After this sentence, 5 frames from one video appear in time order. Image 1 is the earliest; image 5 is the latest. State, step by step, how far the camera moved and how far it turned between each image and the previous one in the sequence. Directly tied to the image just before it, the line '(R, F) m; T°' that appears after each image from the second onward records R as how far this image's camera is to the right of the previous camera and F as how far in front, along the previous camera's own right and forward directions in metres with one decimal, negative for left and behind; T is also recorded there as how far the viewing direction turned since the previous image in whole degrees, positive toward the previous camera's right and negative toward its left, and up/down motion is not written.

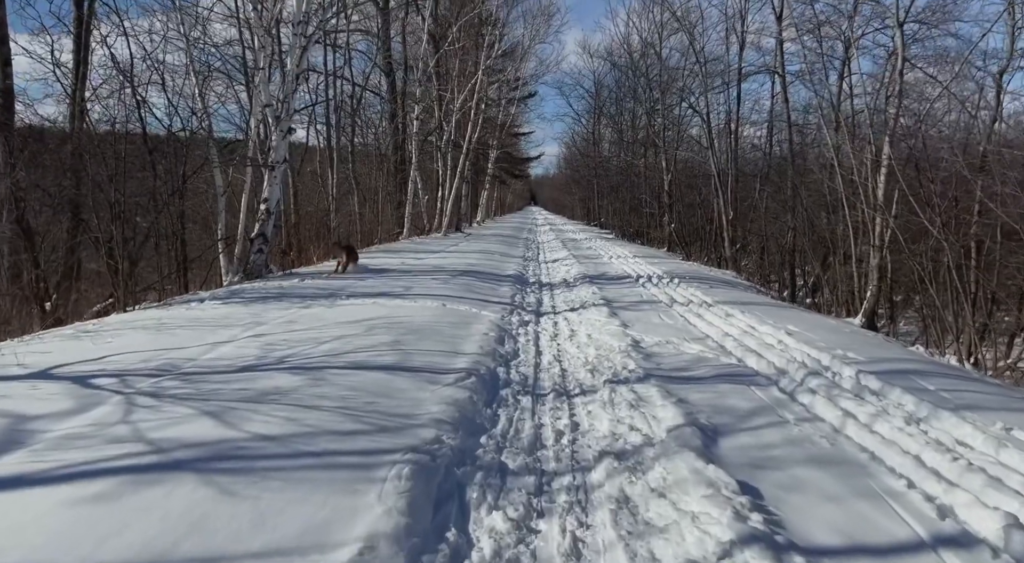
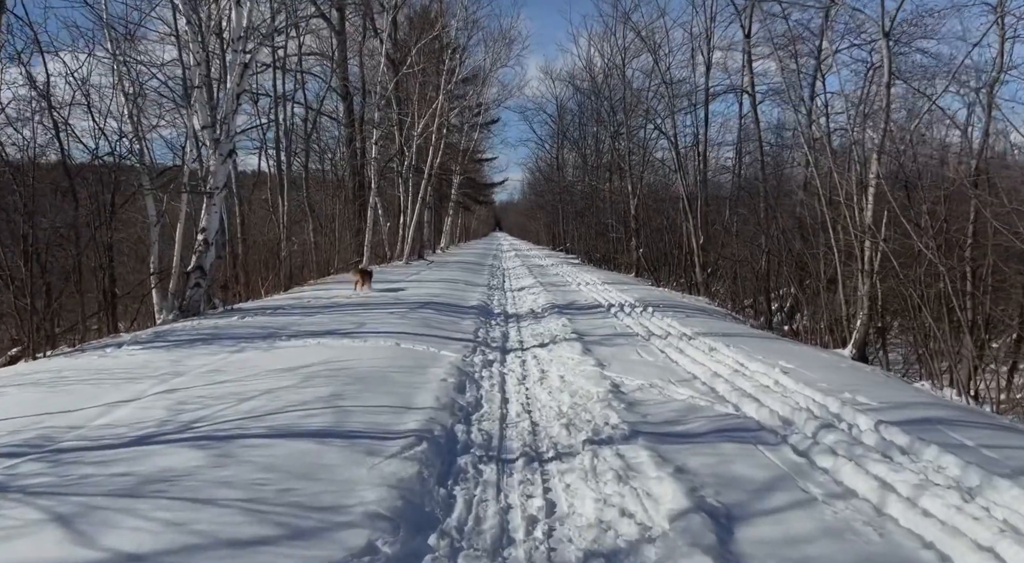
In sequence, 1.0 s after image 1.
(+0.1, +0.9) m; +3°
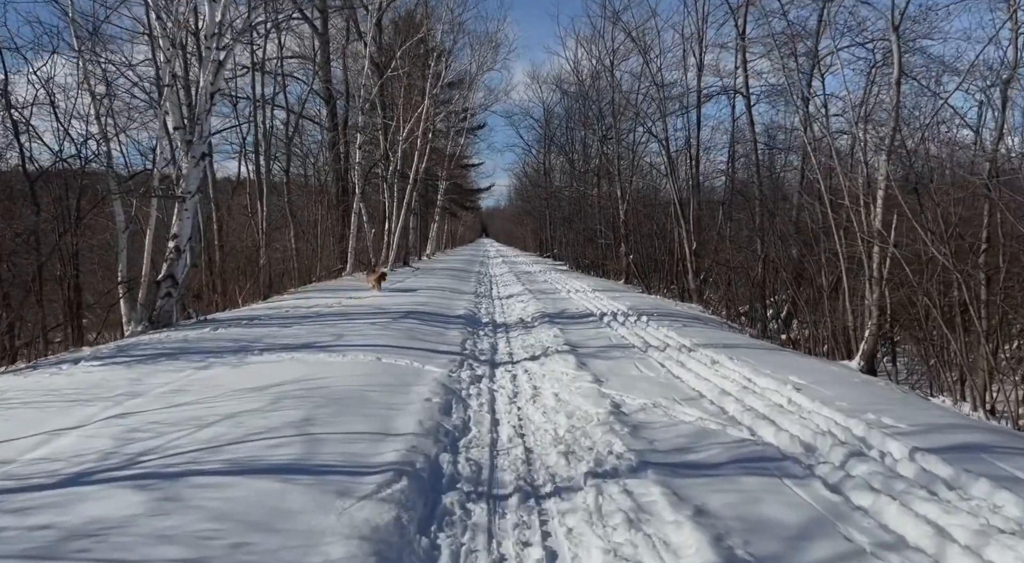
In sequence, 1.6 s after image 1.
(0.0, +0.5) m; +1°
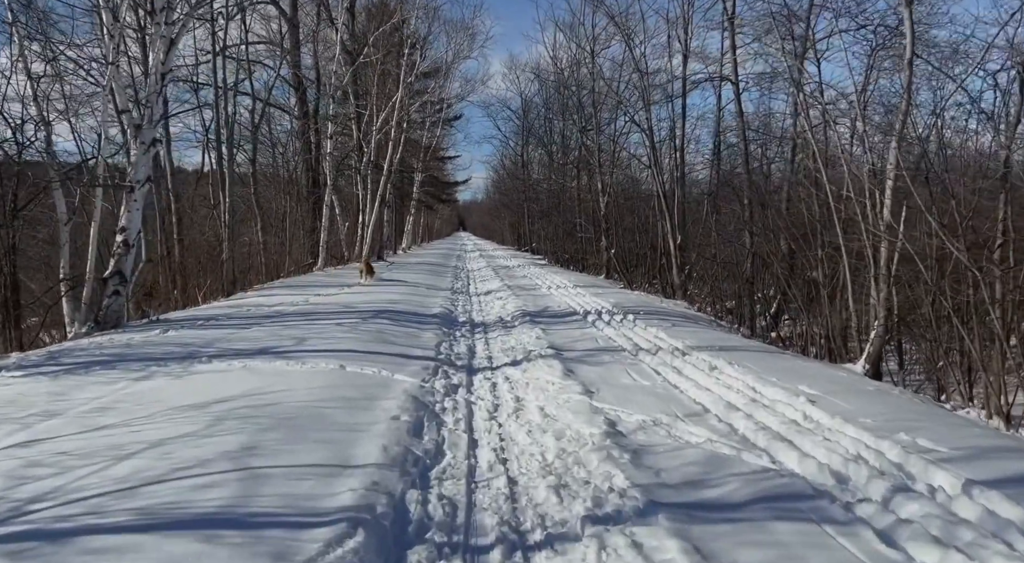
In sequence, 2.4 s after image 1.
(0.0, +0.7) m; +2°
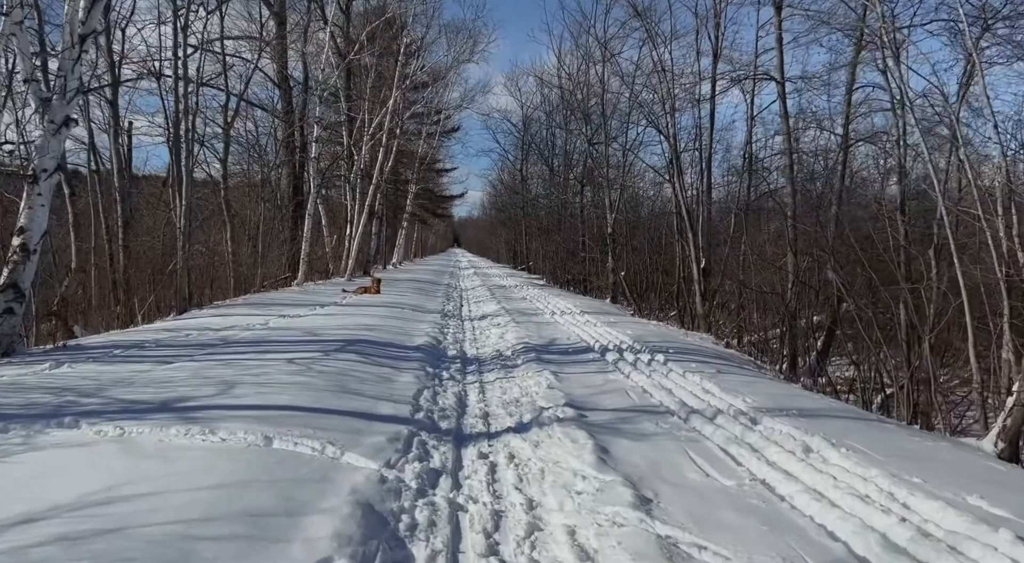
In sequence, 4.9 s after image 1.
(-0.1, +2.2) m; +1°
